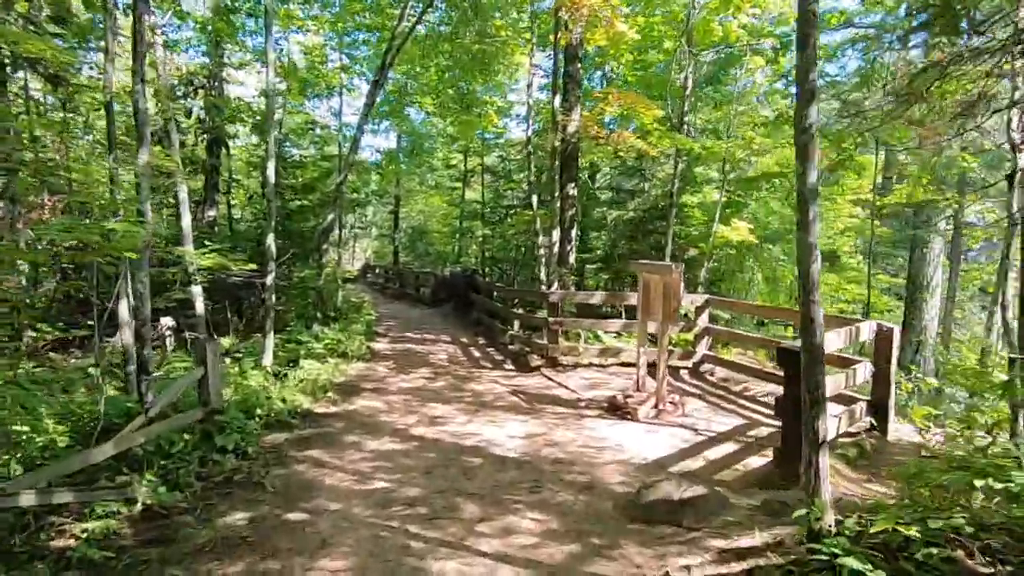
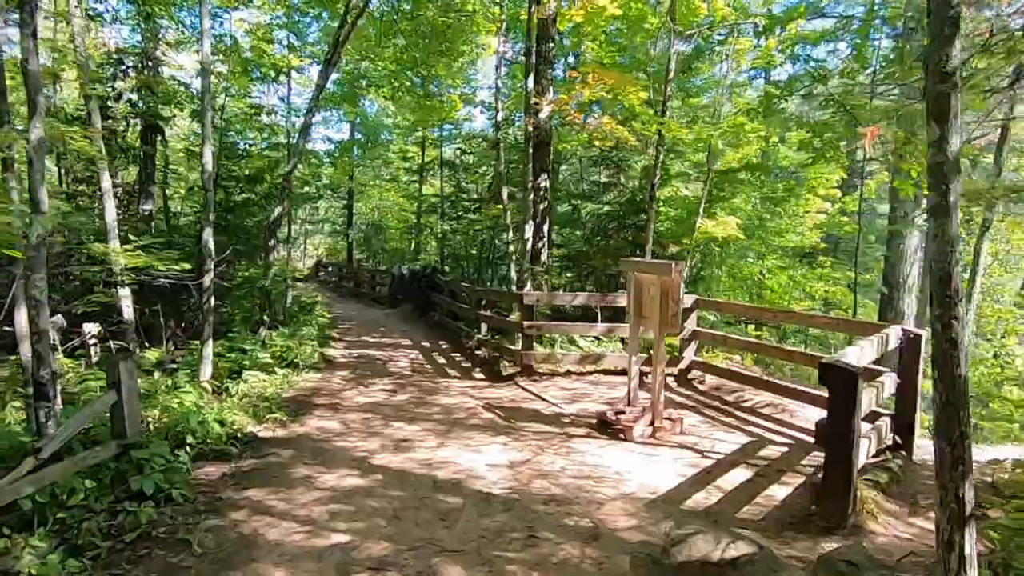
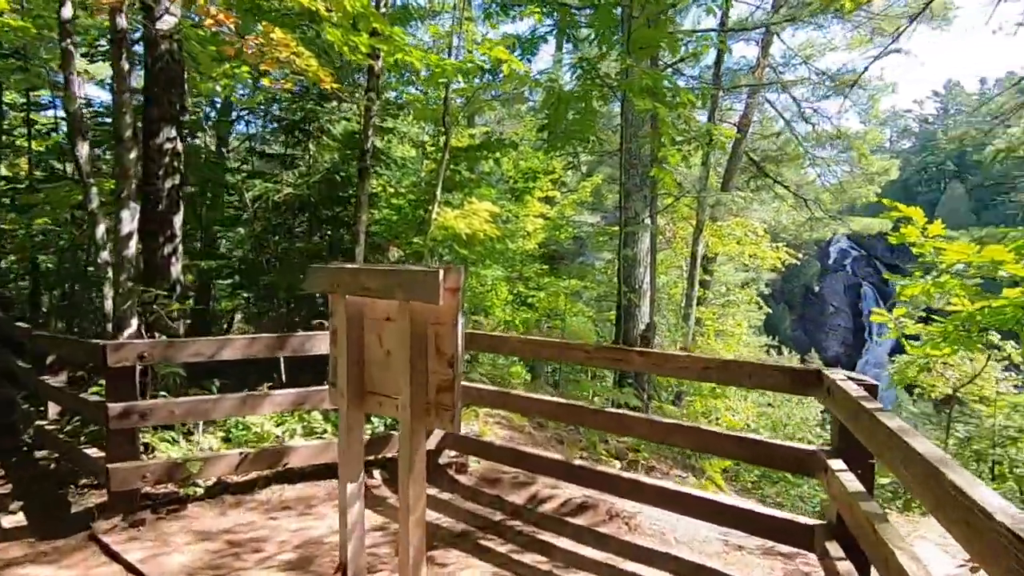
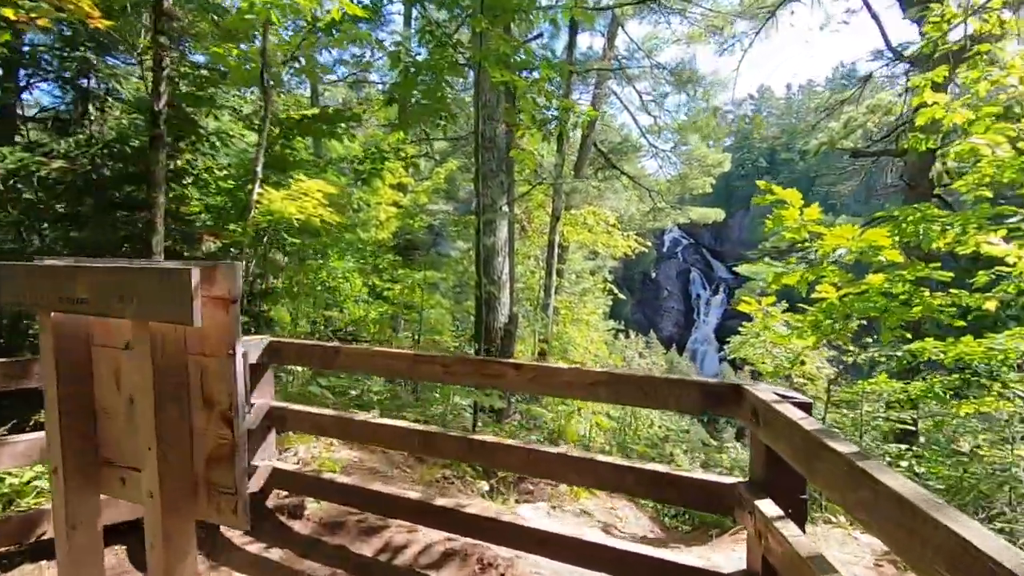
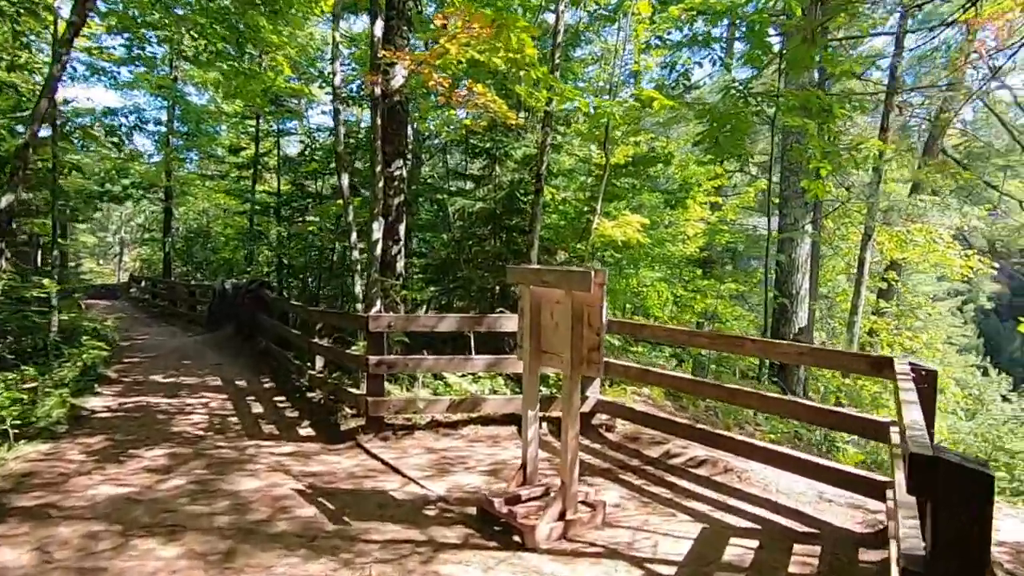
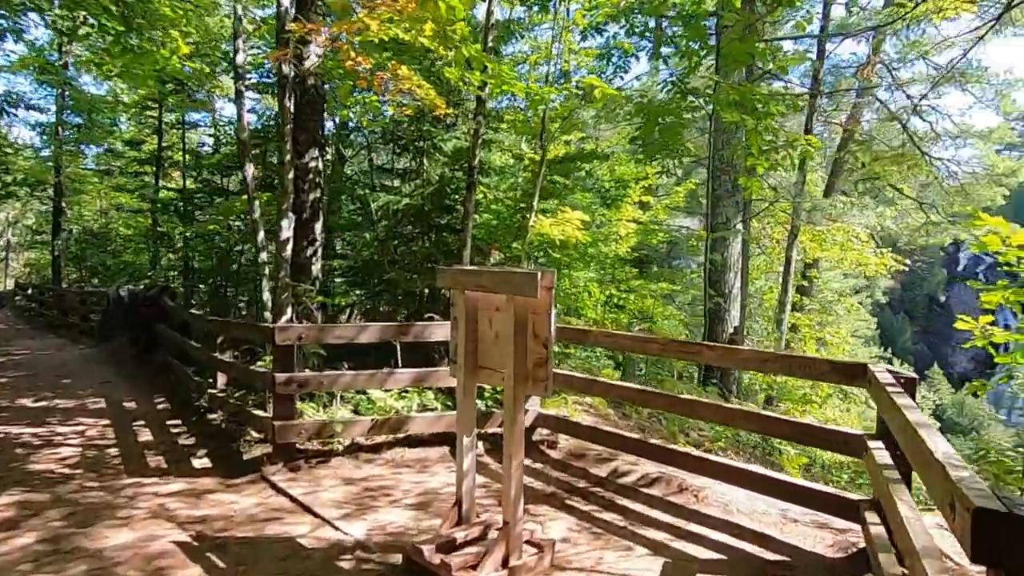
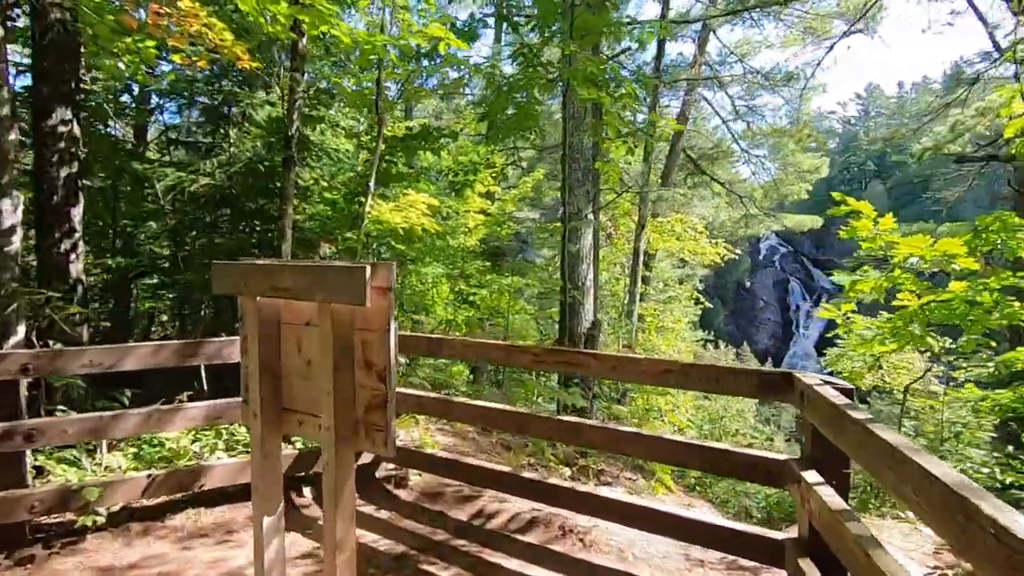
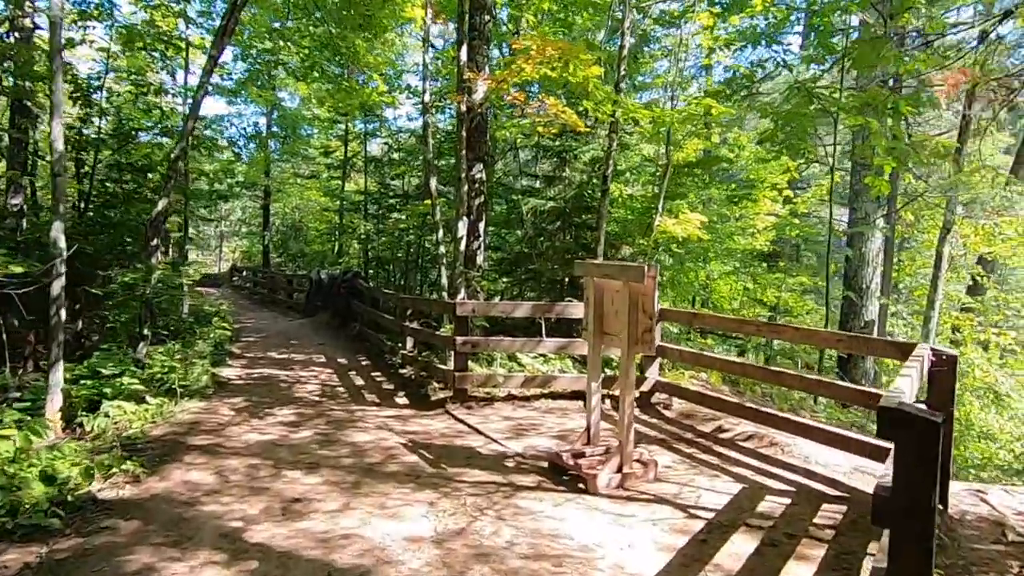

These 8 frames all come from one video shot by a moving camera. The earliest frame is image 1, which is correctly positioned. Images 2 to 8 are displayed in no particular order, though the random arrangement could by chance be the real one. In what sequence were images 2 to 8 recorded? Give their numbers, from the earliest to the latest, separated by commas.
2, 8, 5, 6, 3, 7, 4
